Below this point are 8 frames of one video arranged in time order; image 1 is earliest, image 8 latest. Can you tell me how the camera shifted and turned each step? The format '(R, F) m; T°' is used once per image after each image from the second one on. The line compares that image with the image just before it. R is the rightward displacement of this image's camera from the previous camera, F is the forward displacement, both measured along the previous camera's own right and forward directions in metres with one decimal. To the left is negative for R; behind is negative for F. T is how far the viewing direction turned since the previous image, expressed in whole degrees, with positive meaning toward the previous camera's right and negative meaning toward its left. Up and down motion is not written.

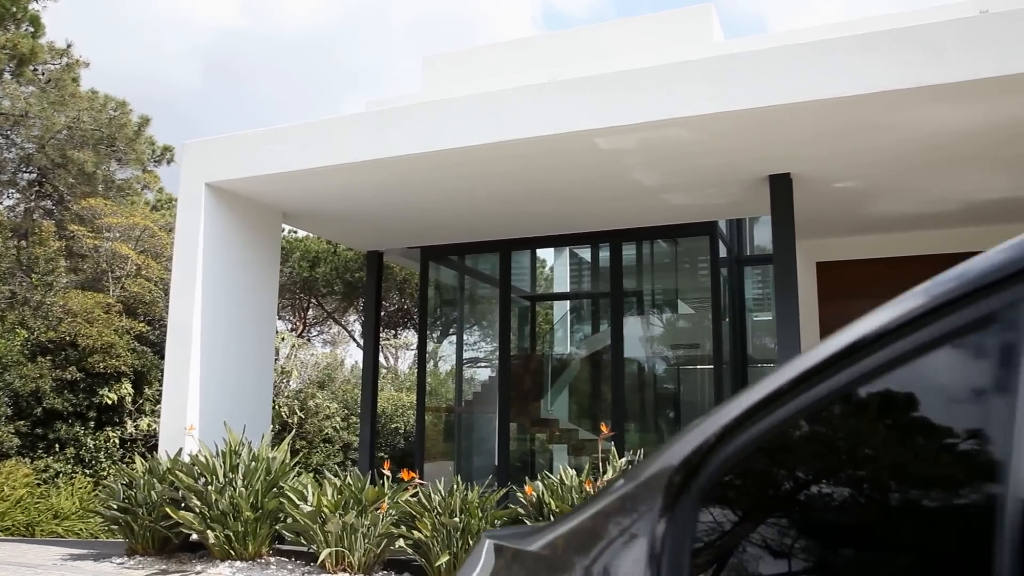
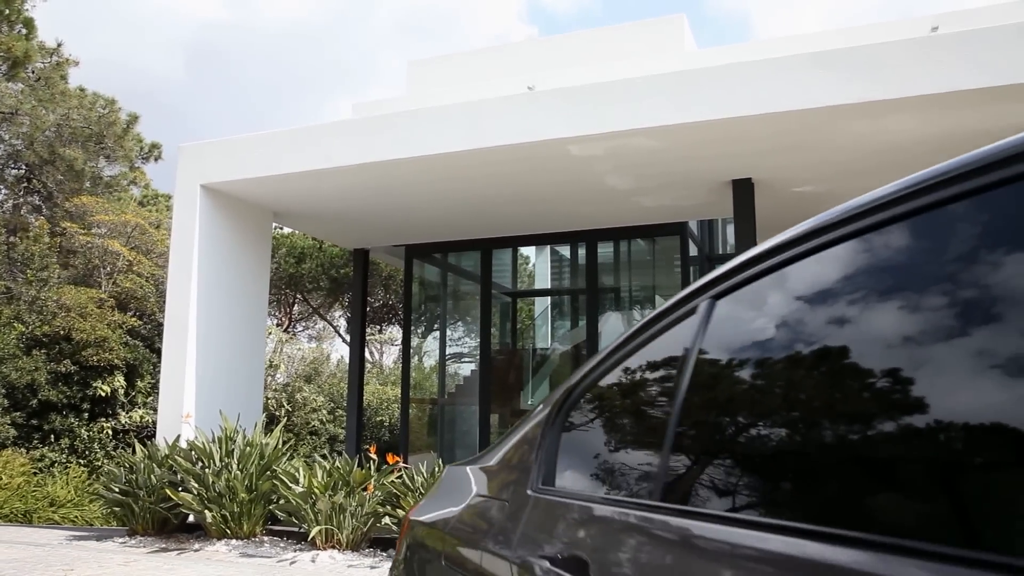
(+0.1, -0.5) m; +1°
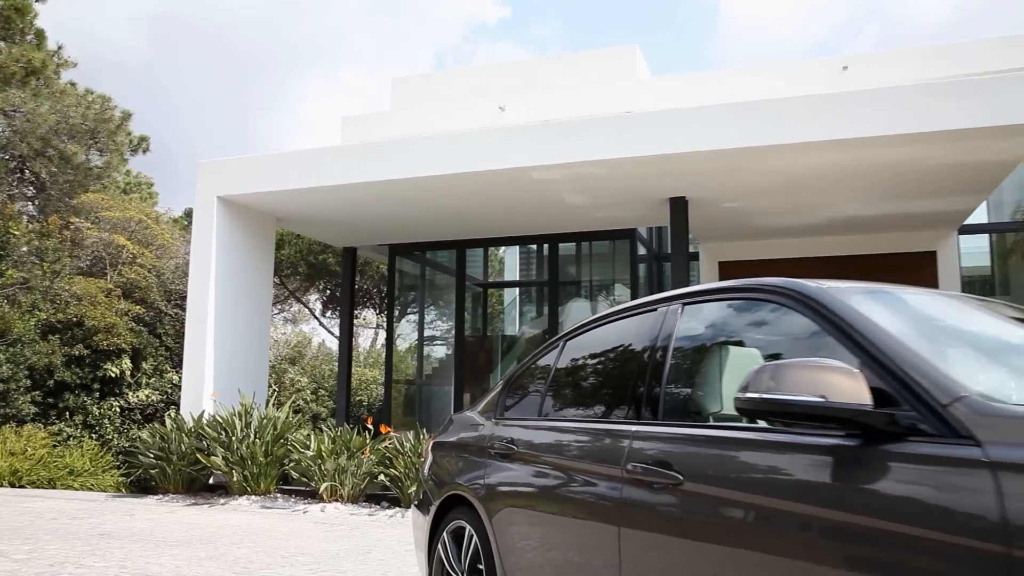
(0.0, -1.5) m; +2°
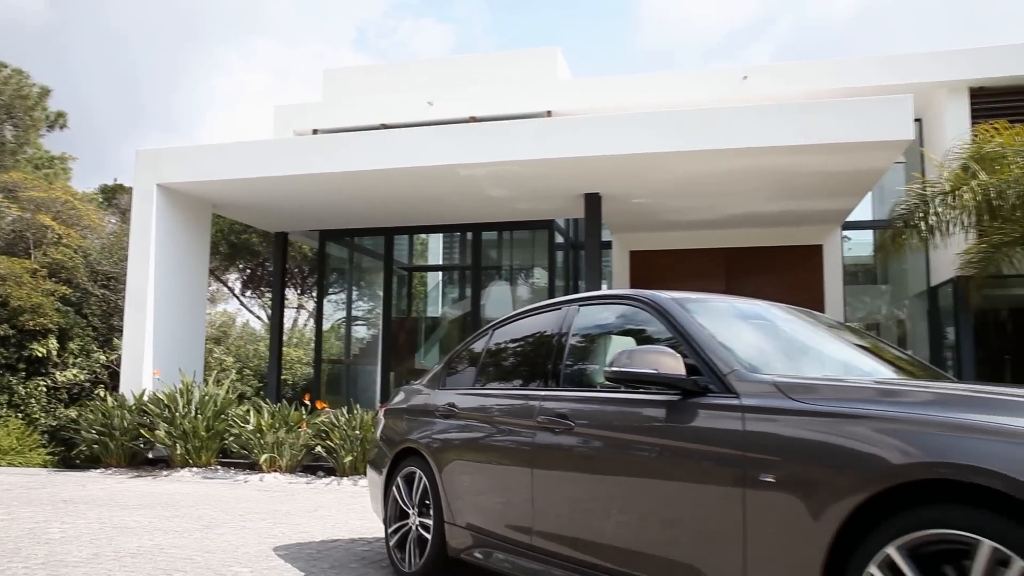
(-0.1, -0.8) m; +5°
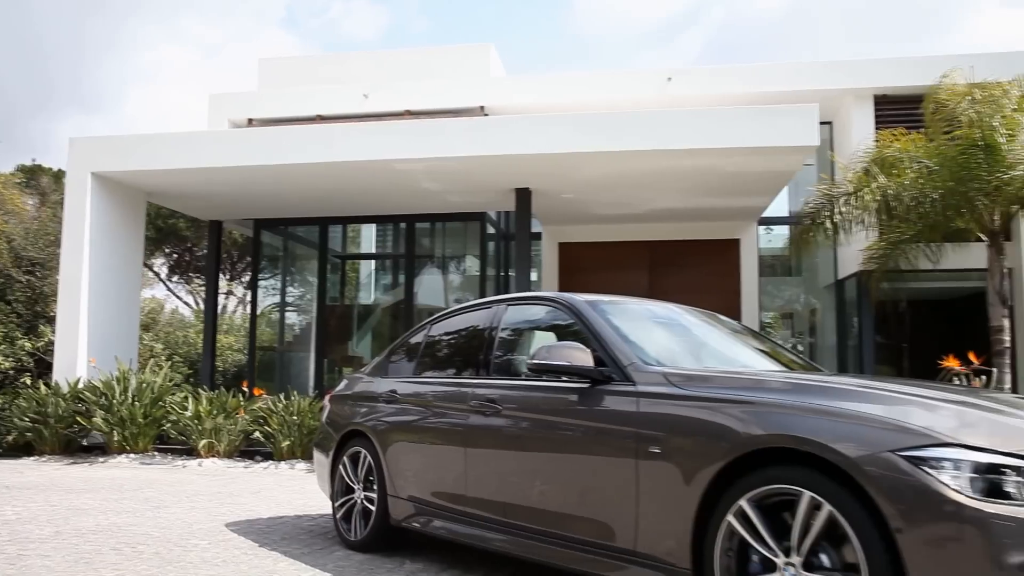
(0.0, -0.4) m; +5°
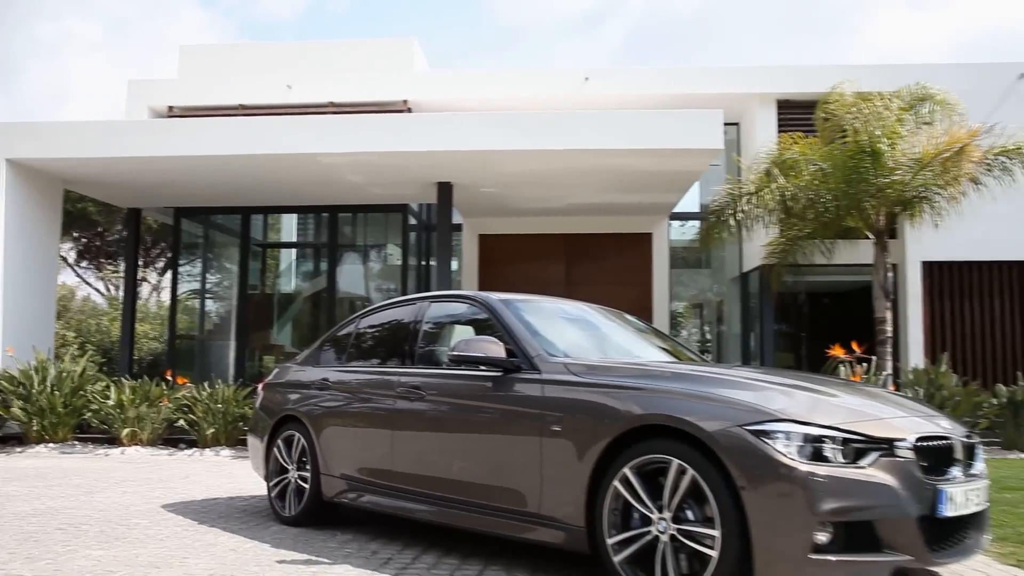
(0.0, -0.4) m; +5°
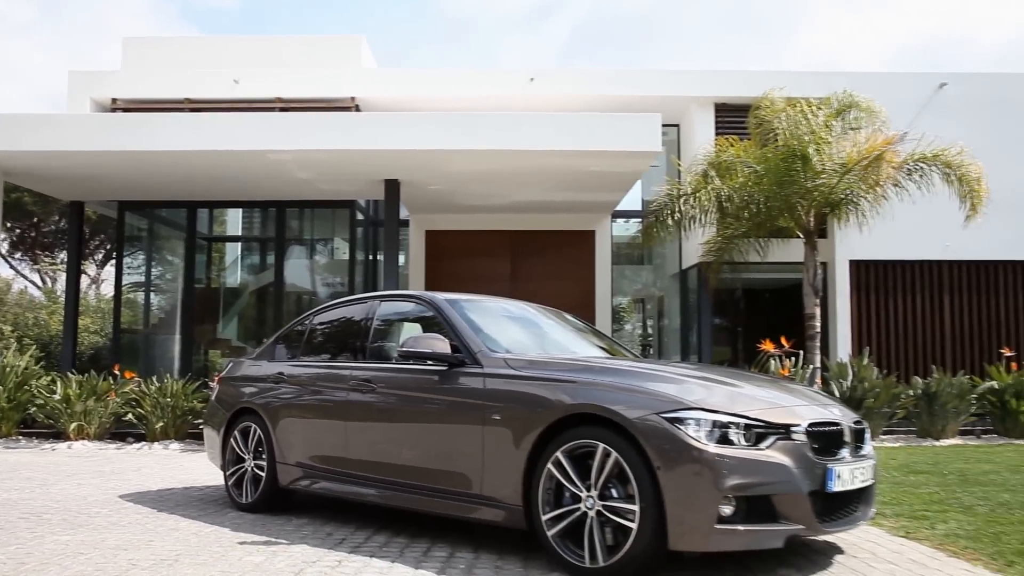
(0.0, -0.3) m; +4°
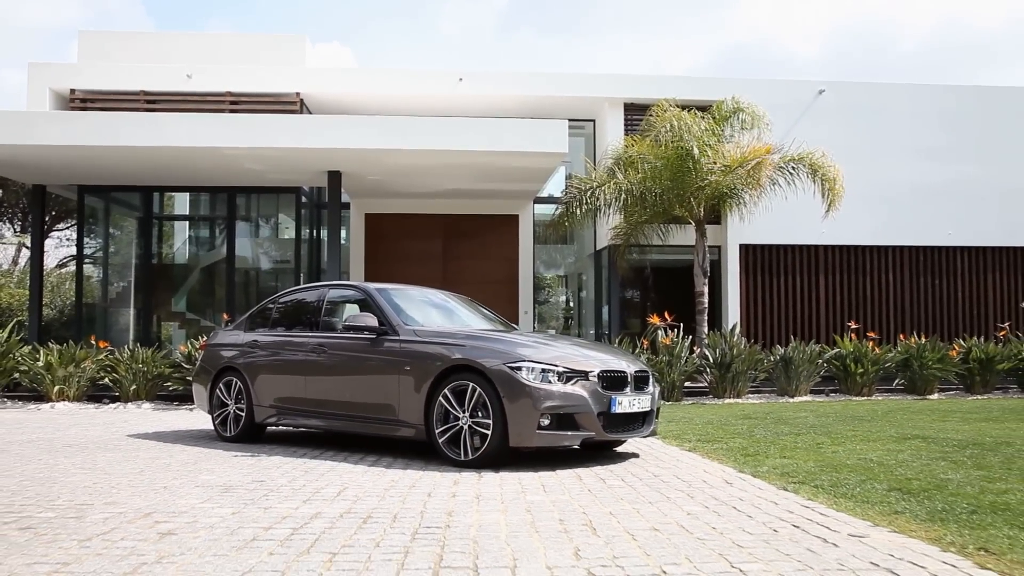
(+0.2, -1.6) m; +4°
